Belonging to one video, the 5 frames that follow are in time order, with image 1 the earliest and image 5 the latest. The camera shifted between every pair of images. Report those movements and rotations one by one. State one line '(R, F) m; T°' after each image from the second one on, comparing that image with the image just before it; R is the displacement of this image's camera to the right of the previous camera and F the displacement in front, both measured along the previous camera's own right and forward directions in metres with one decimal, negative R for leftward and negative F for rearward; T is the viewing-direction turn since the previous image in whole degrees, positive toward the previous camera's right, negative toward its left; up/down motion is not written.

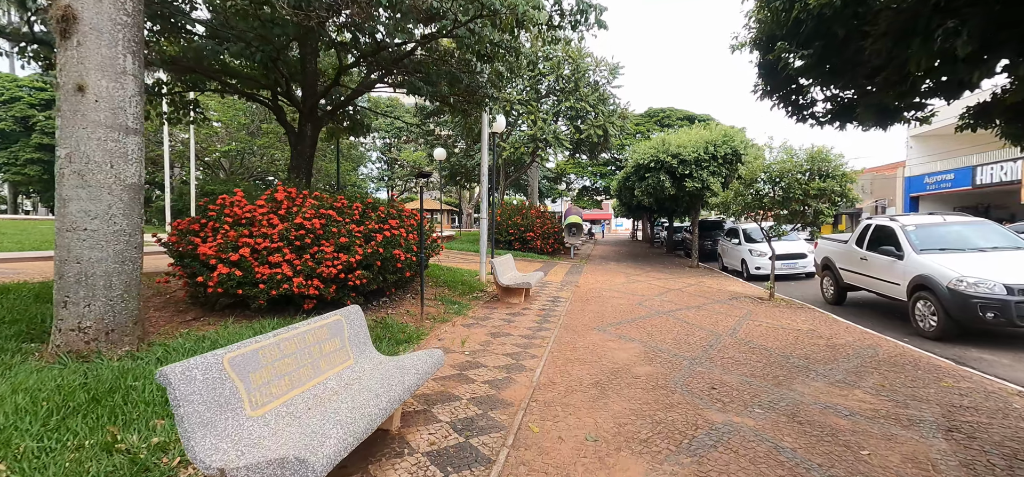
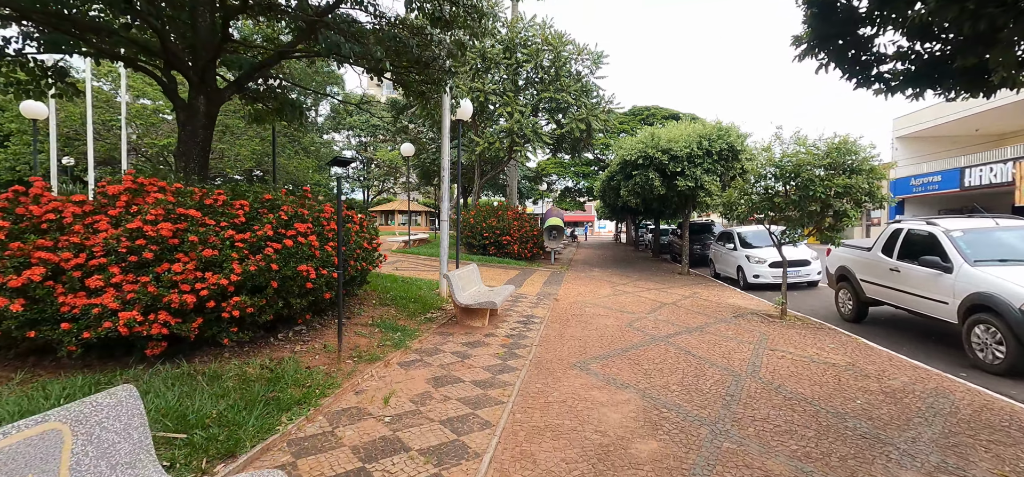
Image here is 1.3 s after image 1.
(+0.3, +1.5) m; +2°
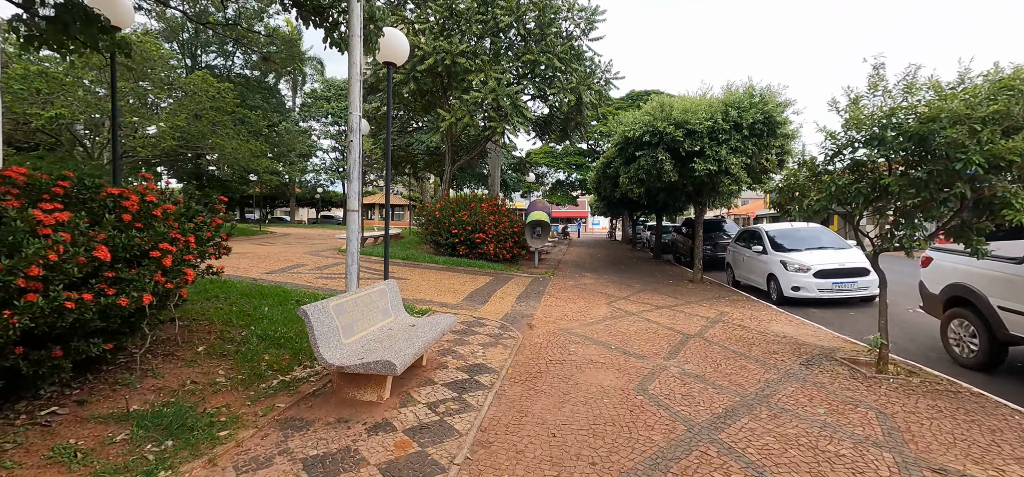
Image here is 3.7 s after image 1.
(+0.6, +2.8) m; +1°
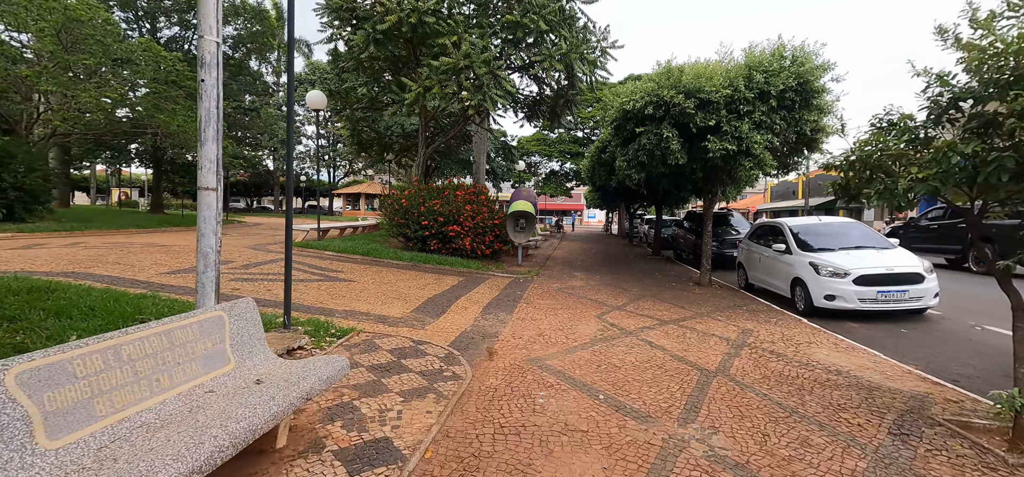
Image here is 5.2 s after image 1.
(+0.5, +1.8) m; +1°
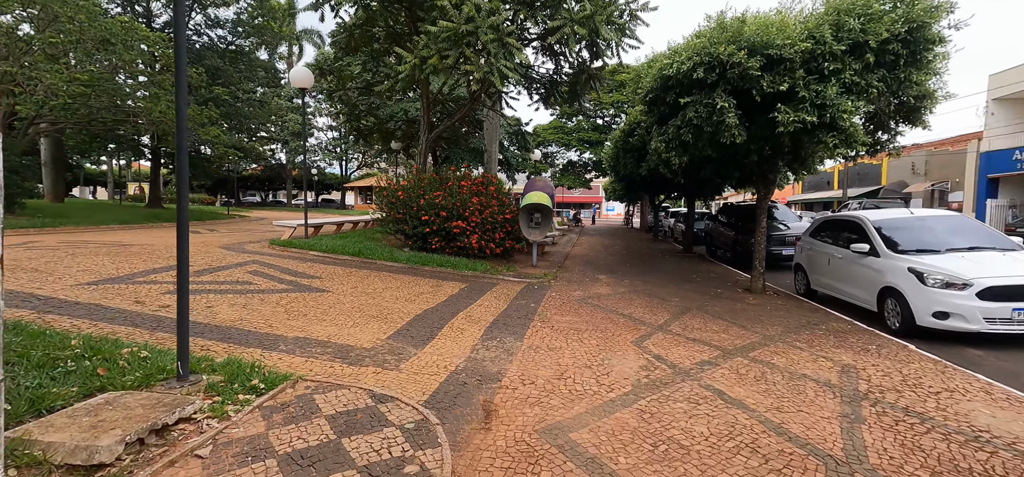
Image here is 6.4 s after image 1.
(+0.1, +1.6) m; -2°
